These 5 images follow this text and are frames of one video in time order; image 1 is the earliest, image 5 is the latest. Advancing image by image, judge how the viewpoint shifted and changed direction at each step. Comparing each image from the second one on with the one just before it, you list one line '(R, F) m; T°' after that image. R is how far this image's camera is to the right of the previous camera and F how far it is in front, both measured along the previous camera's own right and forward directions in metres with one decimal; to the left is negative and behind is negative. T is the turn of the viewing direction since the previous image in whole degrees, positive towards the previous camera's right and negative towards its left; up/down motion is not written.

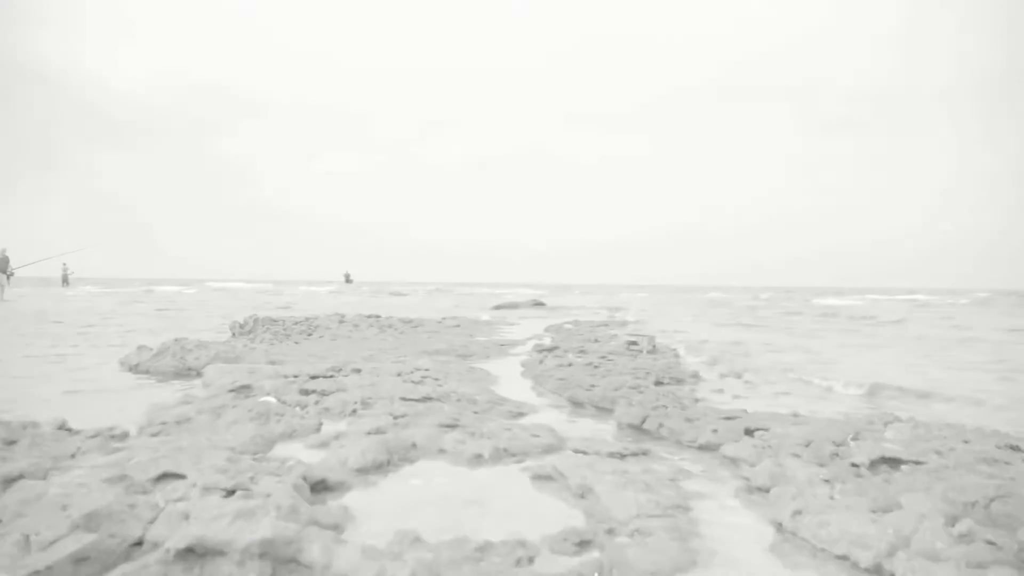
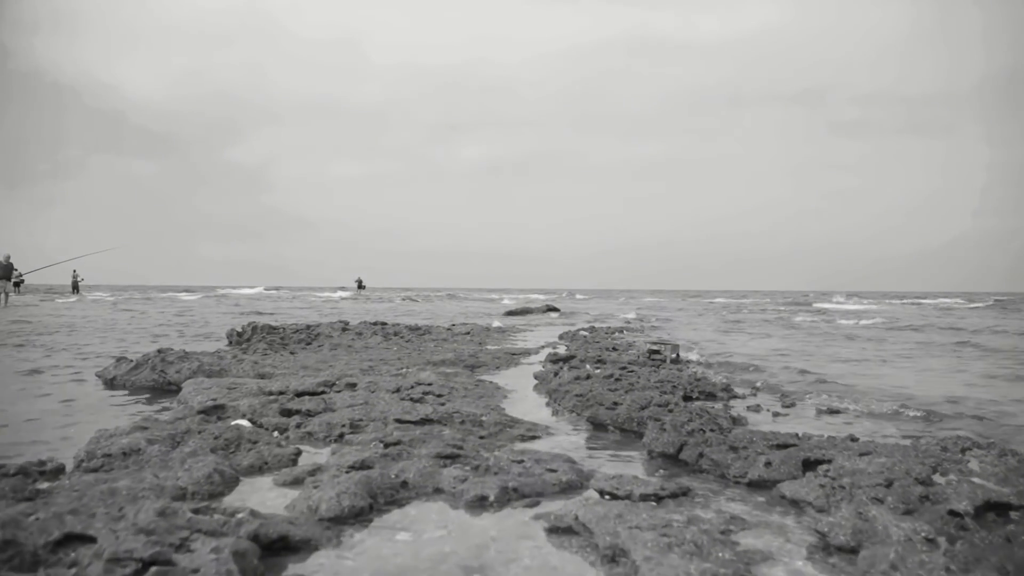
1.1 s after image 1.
(0.0, +1.1) m; -1°
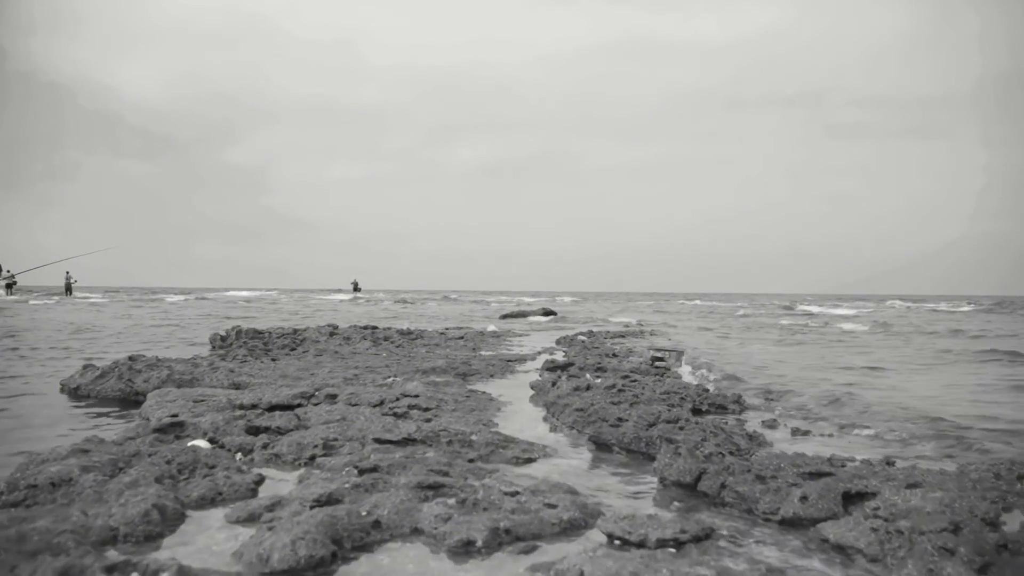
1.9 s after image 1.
(0.0, +0.8) m; 0°
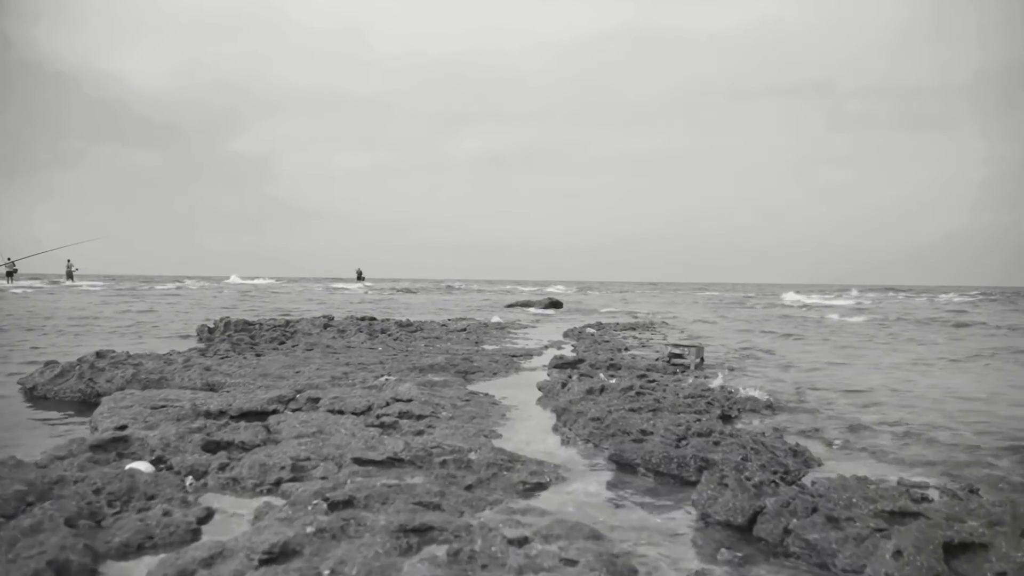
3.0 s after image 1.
(0.0, +1.1) m; 0°
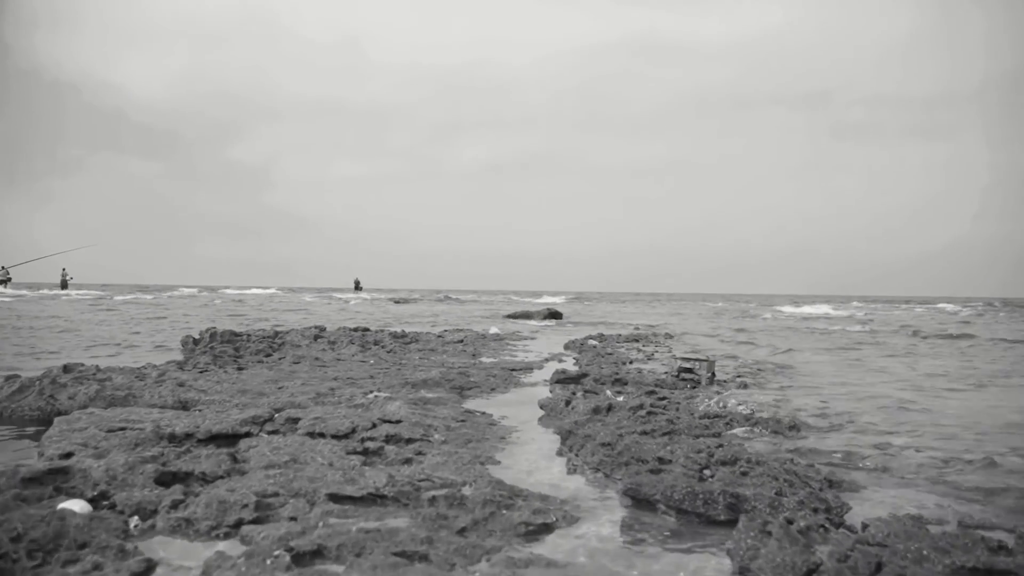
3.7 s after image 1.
(0.0, +0.7) m; 0°
